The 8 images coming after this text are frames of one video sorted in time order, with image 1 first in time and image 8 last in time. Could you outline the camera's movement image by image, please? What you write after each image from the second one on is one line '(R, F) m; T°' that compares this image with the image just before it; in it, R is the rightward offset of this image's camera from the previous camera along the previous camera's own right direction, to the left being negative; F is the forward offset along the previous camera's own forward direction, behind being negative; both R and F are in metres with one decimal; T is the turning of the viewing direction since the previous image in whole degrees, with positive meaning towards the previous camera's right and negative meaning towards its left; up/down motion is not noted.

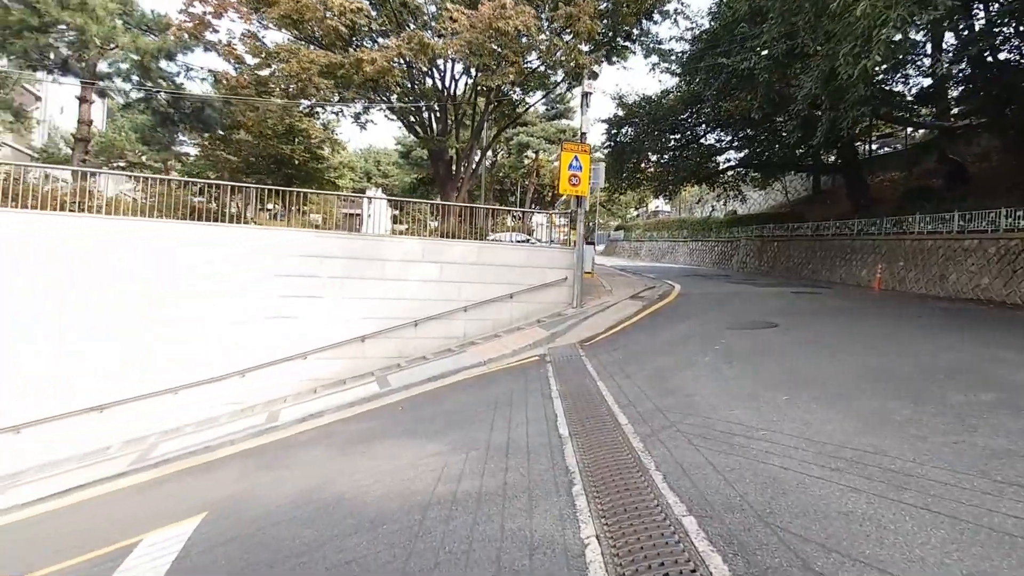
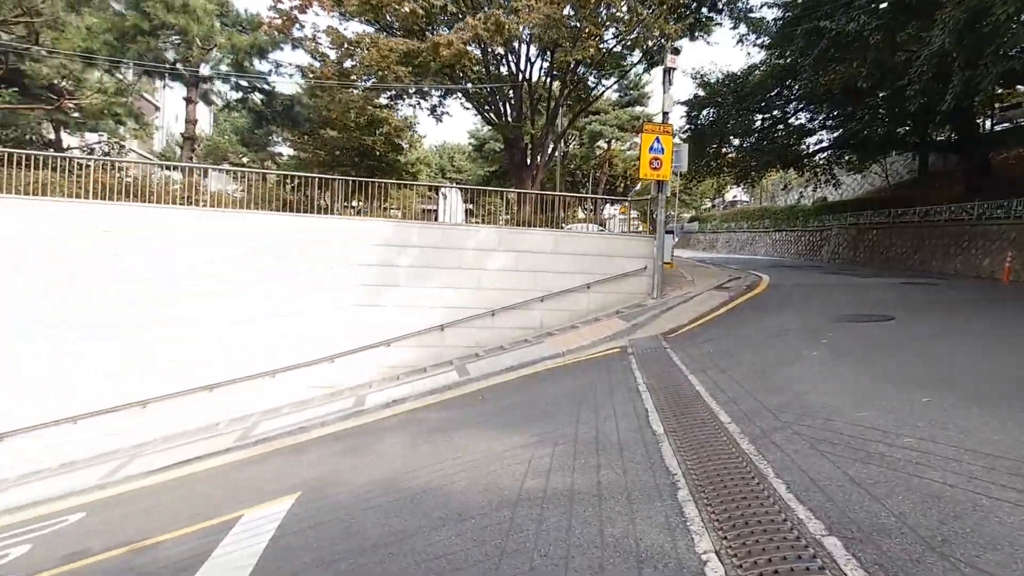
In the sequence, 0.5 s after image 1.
(-0.1, +0.2) m; -8°
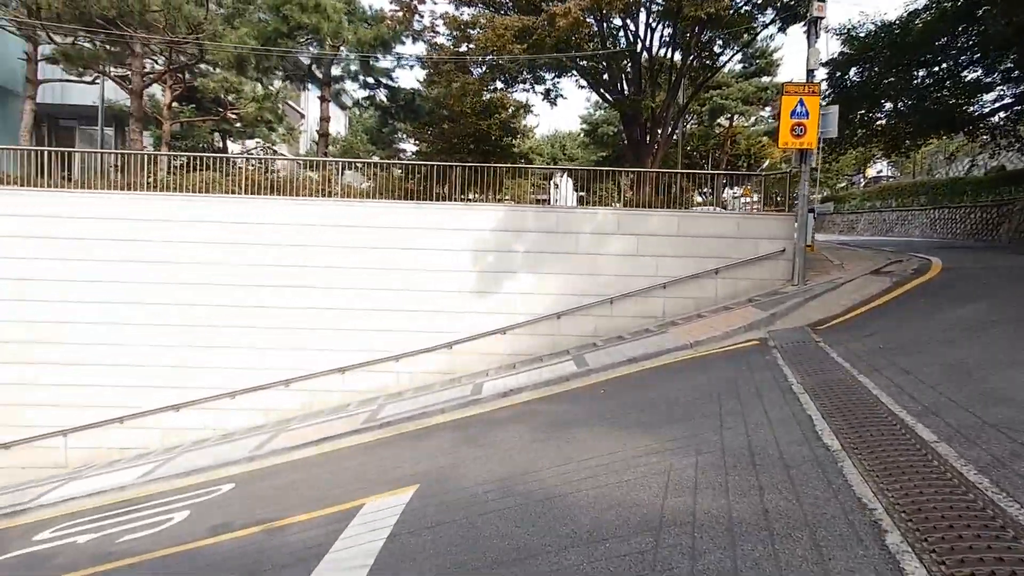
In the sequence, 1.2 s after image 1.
(-0.1, +0.5) m; -13°
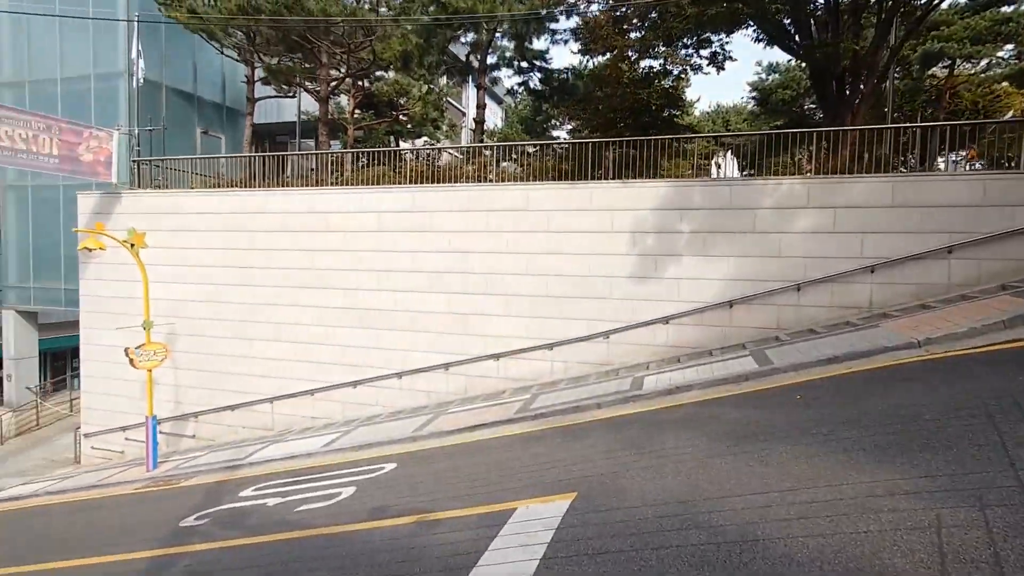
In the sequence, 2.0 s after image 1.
(-0.1, +0.6) m; -17°
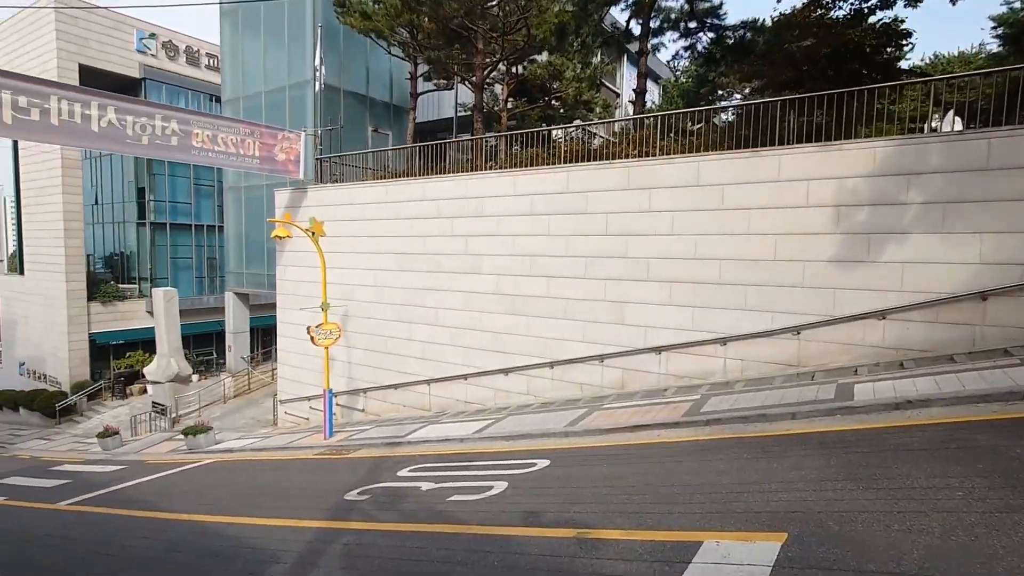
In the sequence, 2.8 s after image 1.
(-0.2, +0.7) m; -16°
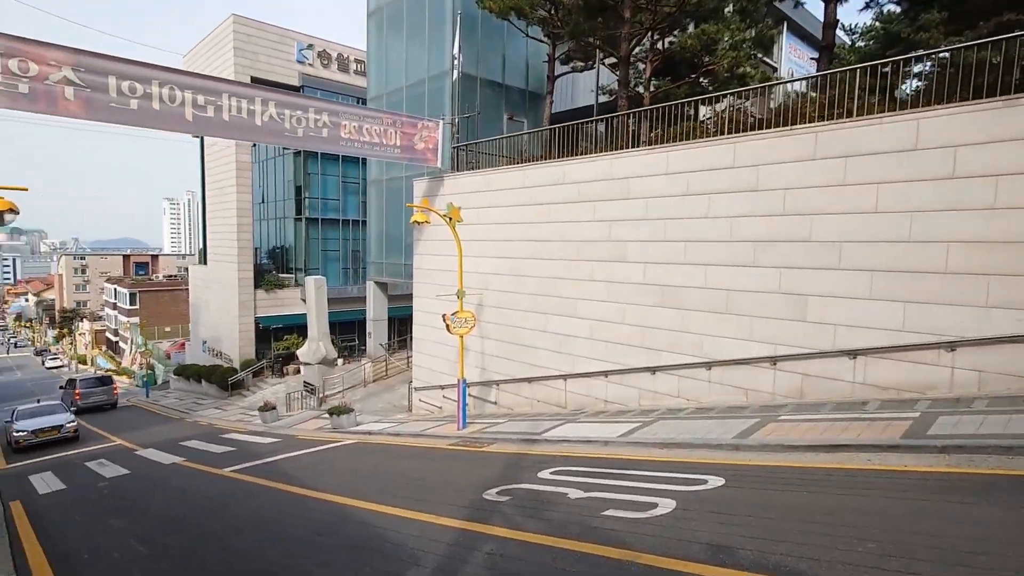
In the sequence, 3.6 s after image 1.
(-0.5, +0.8) m; -13°
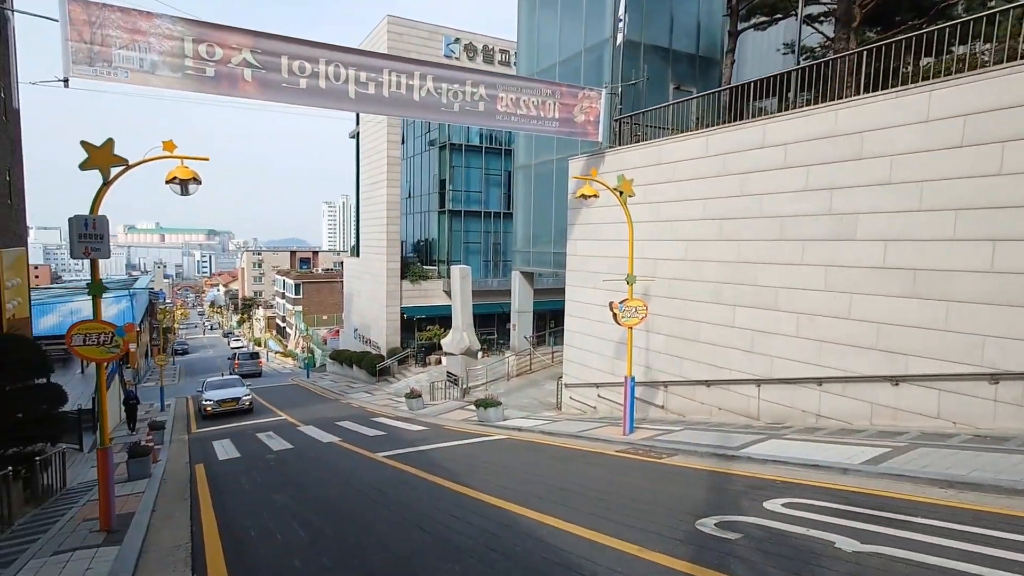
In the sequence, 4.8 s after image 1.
(-1.0, +1.3) m; -14°
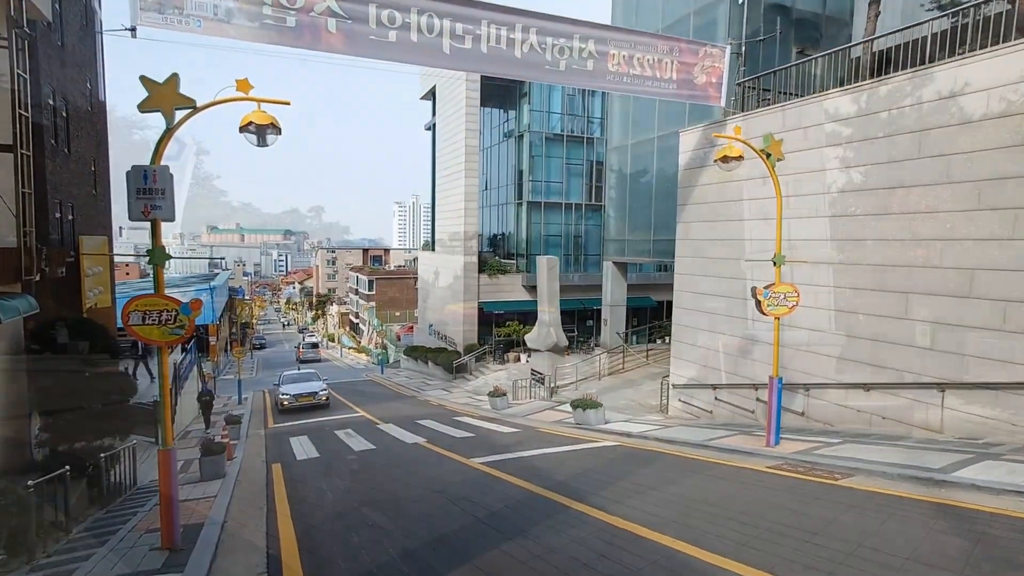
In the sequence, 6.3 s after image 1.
(-0.9, +1.4) m; -7°
